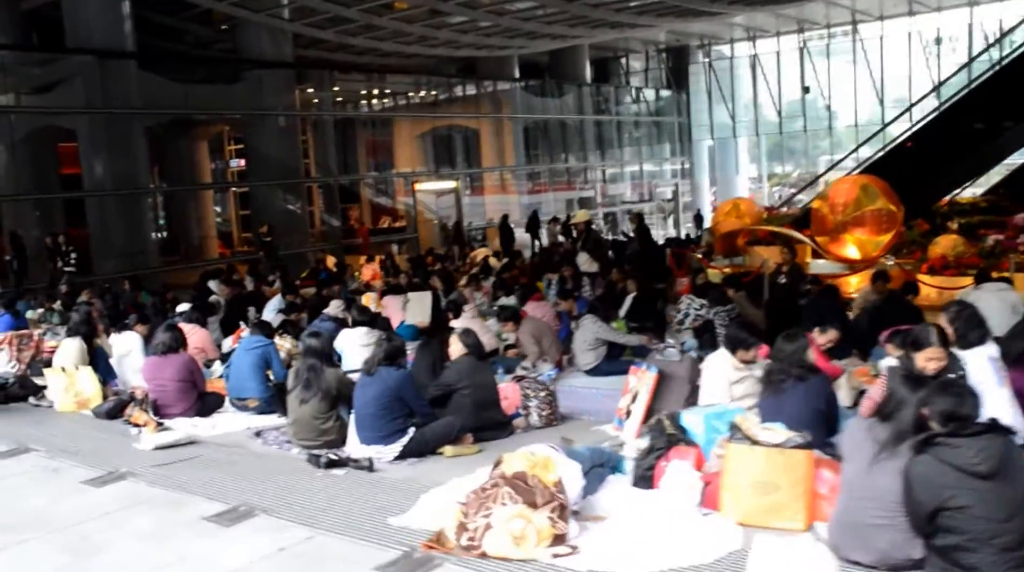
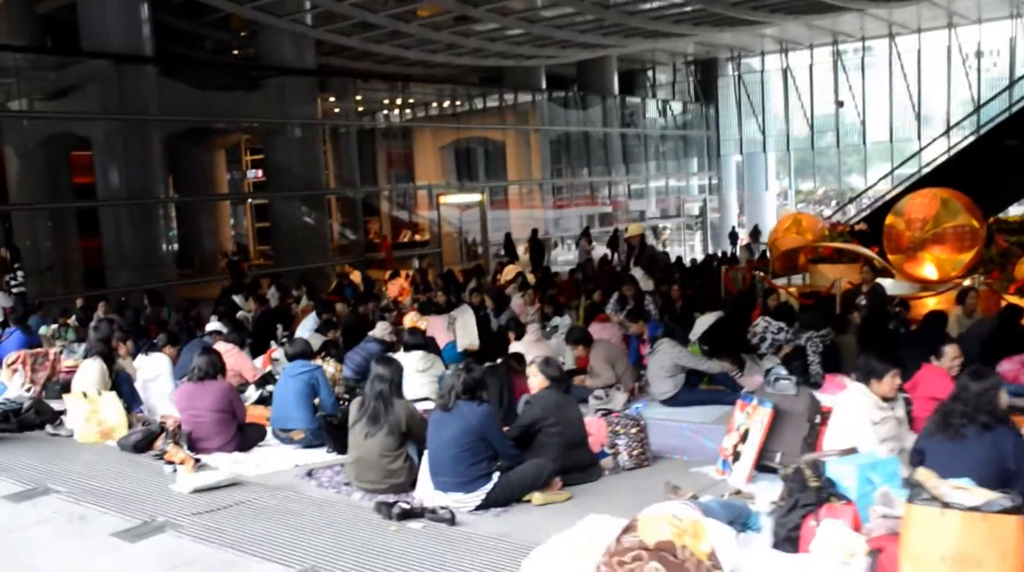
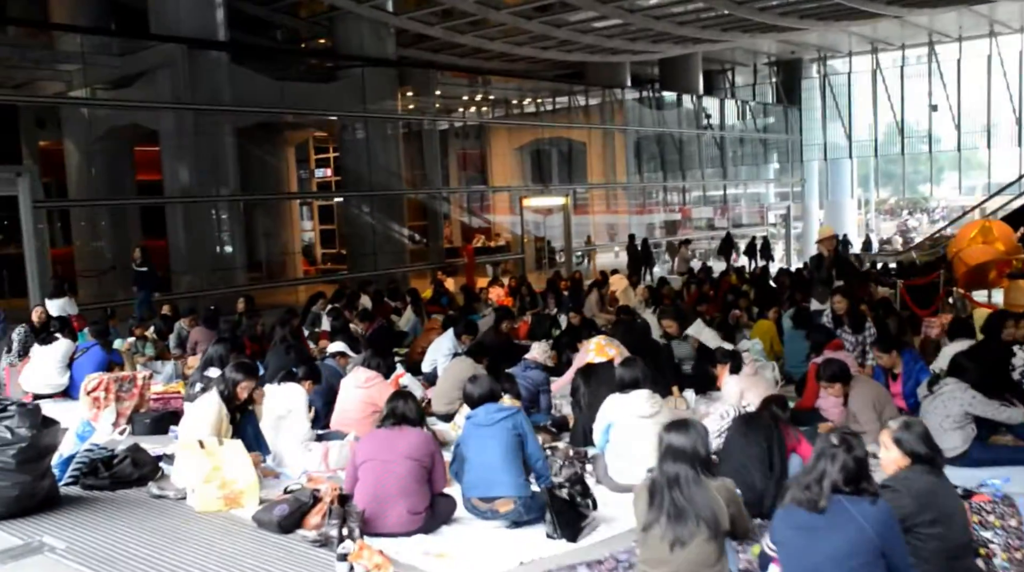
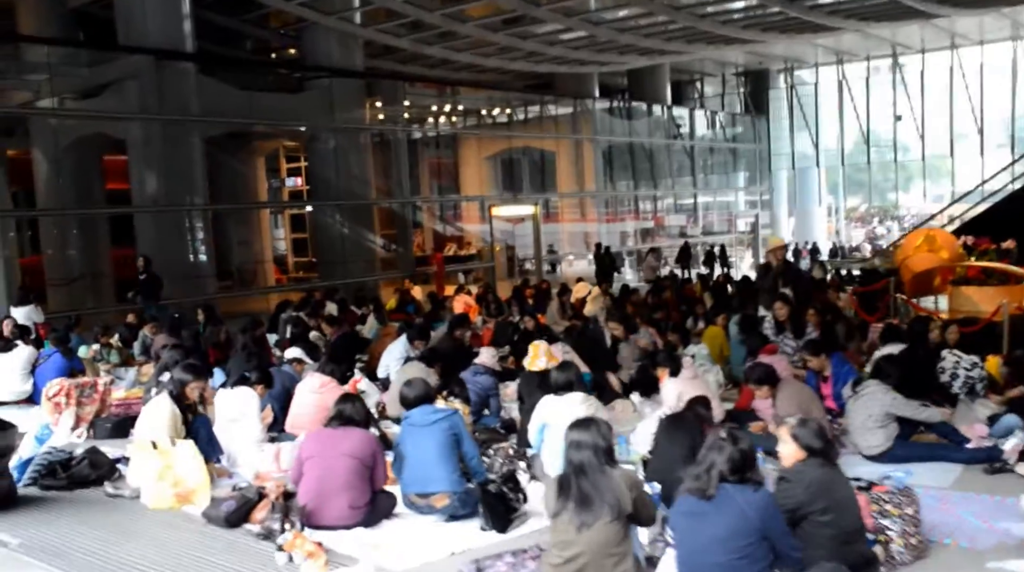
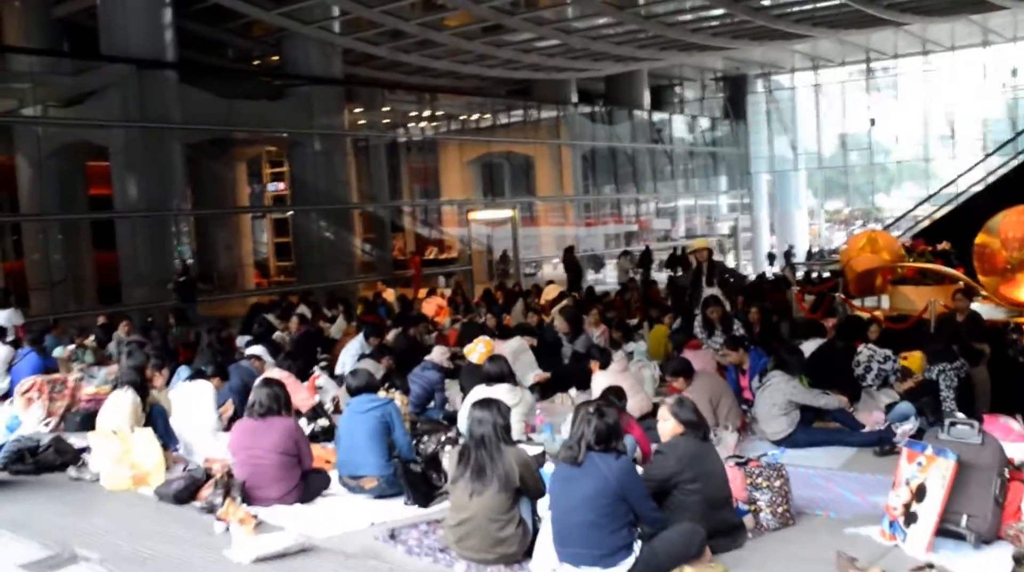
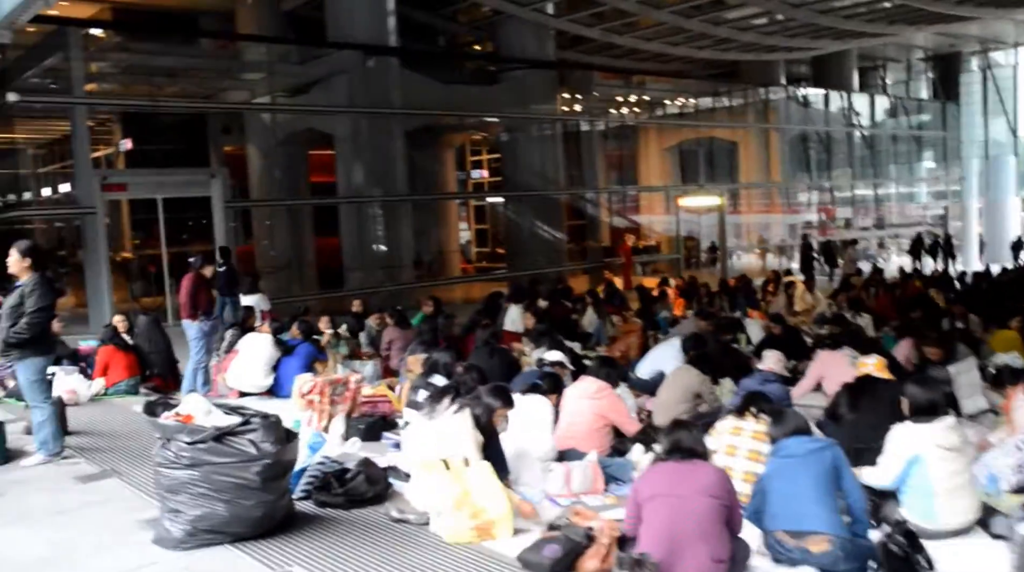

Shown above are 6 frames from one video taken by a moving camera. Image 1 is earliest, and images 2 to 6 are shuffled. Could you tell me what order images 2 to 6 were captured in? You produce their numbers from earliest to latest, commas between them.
2, 5, 4, 3, 6
